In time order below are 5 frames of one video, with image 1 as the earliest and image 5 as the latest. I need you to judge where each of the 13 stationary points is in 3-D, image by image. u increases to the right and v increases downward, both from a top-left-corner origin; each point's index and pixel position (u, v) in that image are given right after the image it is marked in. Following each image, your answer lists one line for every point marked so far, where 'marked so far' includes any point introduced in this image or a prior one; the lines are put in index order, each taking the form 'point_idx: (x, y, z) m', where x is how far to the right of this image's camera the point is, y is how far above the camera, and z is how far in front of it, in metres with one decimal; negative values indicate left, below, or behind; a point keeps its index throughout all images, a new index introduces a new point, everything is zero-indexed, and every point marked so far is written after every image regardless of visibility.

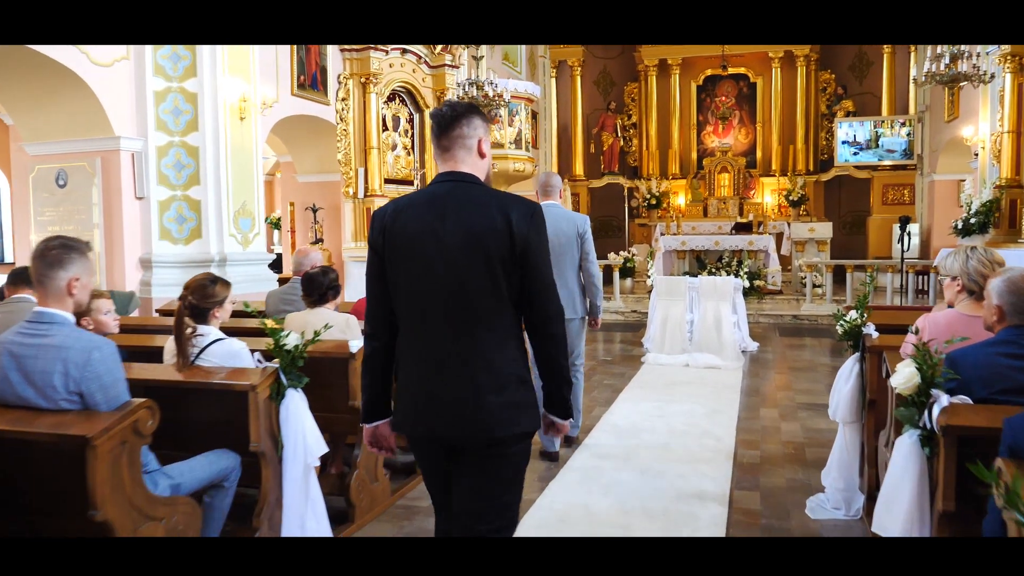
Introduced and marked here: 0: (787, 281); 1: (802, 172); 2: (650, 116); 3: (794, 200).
0: (+4.5, +0.1, +13.3) m
1: (+5.7, +2.3, +16.1) m
2: (+2.9, +3.5, +17.0) m
3: (+5.0, +1.5, +14.4) m
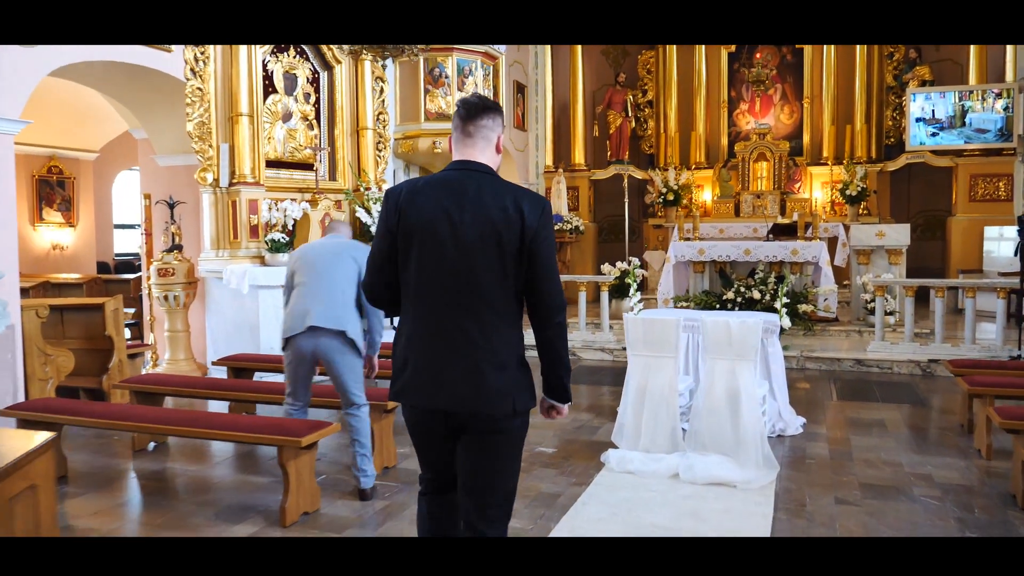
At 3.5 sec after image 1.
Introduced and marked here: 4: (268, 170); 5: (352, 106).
0: (+4.0, -0.2, +9.9) m
1: (+5.4, +2.0, +12.6) m
2: (+2.6, +3.3, +13.6) m
3: (+4.6, +1.2, +11.0) m
4: (-2.2, +1.1, +7.4) m
5: (-1.6, +1.8, +8.2) m
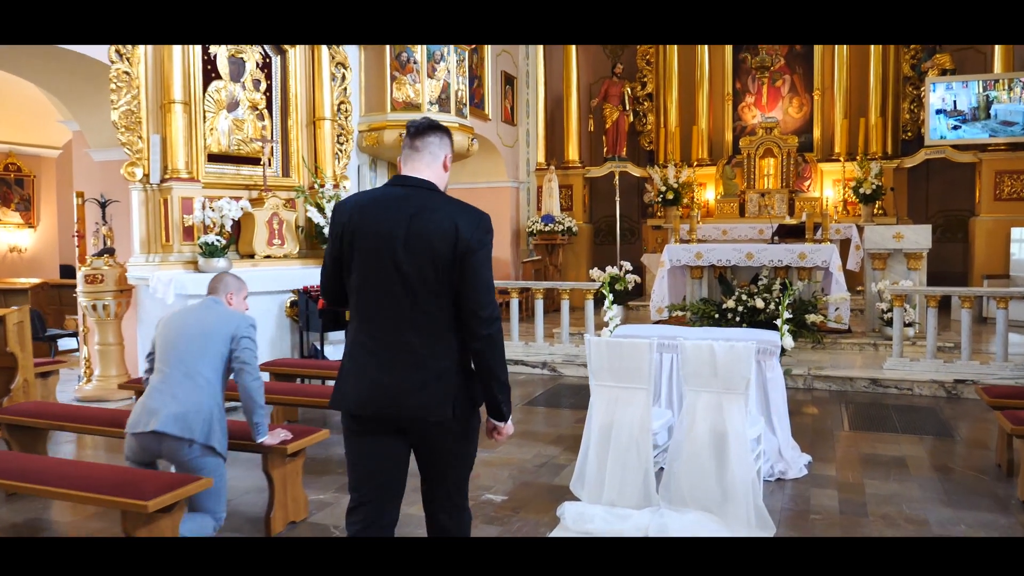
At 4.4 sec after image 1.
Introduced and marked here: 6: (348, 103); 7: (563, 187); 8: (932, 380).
0: (+3.8, -0.3, +9.0) m
1: (+5.2, +1.9, +11.7) m
2: (+2.4, +3.2, +12.7) m
3: (+4.4, +1.2, +10.1) m
4: (-2.4, +1.0, +6.6) m
5: (-1.8, +1.7, +7.4) m
6: (-1.5, +1.7, +7.6) m
7: (+0.8, +1.5, +12.3) m
8: (+3.2, -0.7, +6.3) m
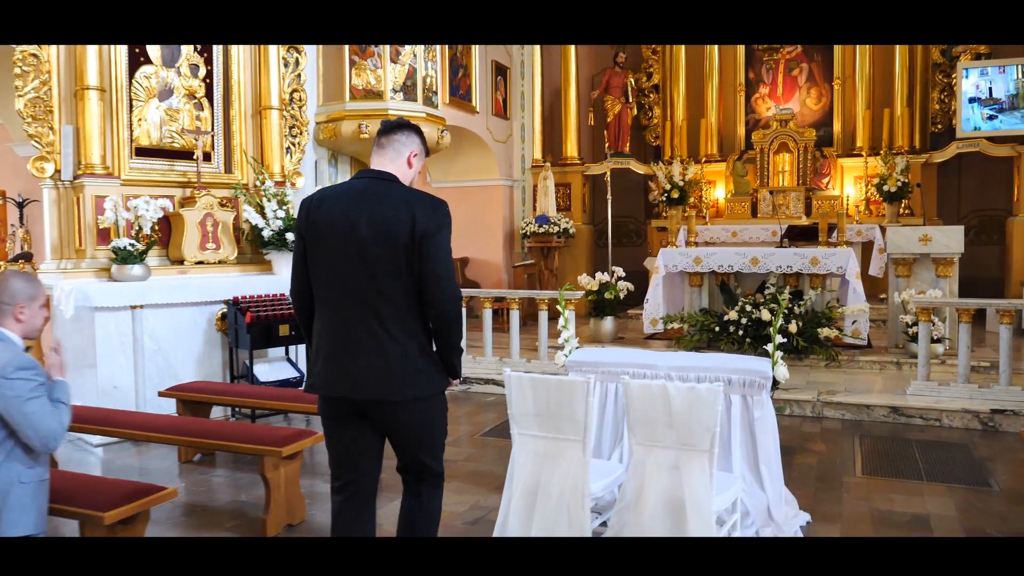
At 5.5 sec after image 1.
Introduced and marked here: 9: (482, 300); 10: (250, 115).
0: (+3.6, -0.3, +8.0) m
1: (+5.1, +1.8, +10.7) m
2: (+2.4, +3.1, +11.8) m
3: (+4.2, +1.1, +9.1) m
4: (-2.7, +0.9, +5.8) m
5: (-2.1, +1.7, +6.6) m
6: (-1.8, +1.6, +6.8) m
7: (+0.7, +1.4, +11.4) m
8: (+2.9, -0.8, +5.3) m
9: (-0.3, -0.1, +7.2) m
10: (-2.1, +1.4, +6.6) m
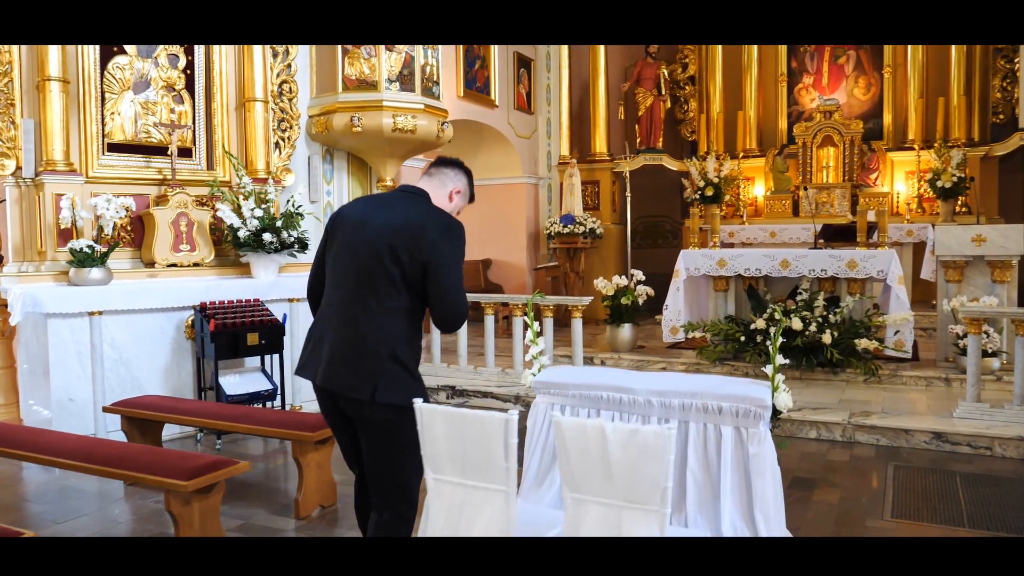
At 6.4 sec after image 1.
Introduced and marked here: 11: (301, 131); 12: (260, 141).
0: (+3.7, -0.4, +7.3) m
1: (+5.4, +1.7, +9.8) m
2: (+2.7, +3.0, +11.1) m
3: (+4.4, +1.0, +8.3) m
4: (-2.7, +0.9, +5.5) m
5: (-2.1, +1.6, +6.2) m
6: (-1.7, +1.6, +6.4) m
7: (+1.0, +1.4, +10.8) m
8: (+2.9, -0.8, +4.6) m
9: (-0.2, -0.1, +6.7) m
10: (-2.1, +1.4, +6.2) m
11: (-1.7, +1.2, +6.5) m
12: (-1.9, +1.1, +6.2) m
